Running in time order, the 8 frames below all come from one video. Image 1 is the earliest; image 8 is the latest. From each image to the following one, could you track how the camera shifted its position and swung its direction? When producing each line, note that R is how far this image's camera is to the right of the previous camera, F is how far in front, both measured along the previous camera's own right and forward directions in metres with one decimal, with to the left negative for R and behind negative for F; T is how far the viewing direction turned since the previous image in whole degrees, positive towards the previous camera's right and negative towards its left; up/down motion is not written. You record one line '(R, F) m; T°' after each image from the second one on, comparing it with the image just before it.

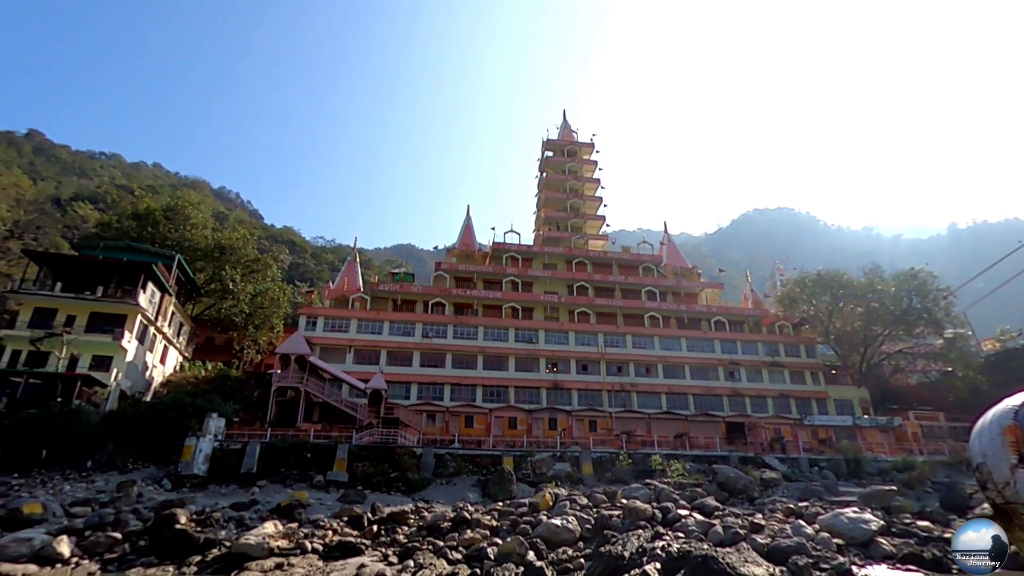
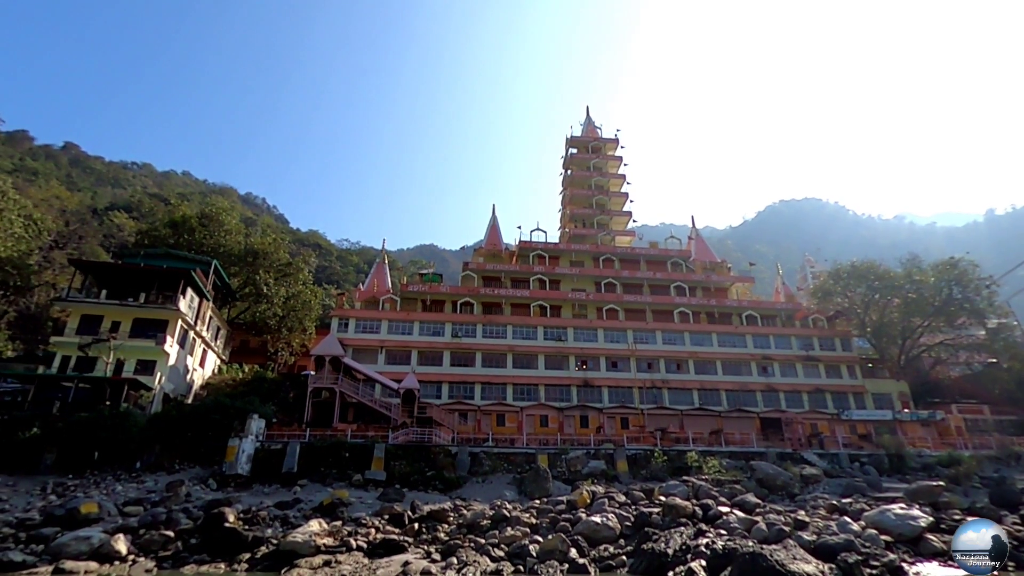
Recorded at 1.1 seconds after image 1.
(-0.4, -0.1) m; -2°
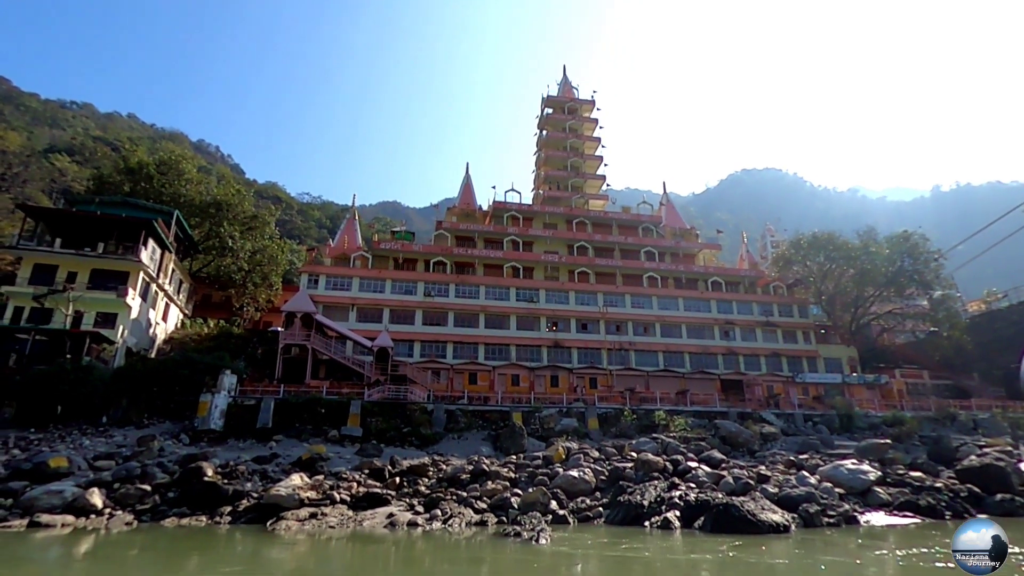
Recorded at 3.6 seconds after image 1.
(-0.7, -0.1) m; +4°
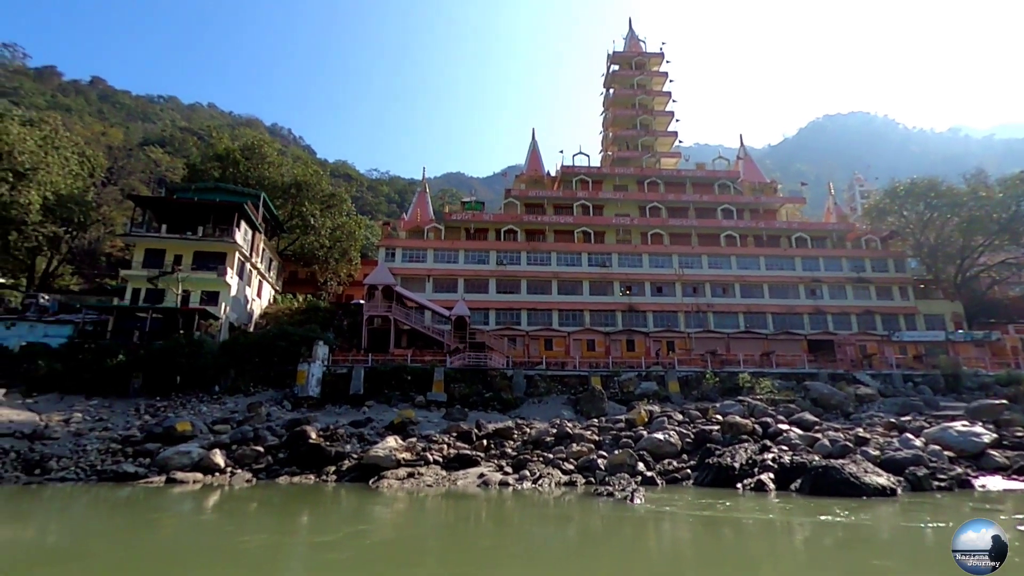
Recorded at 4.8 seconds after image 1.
(-0.4, -0.1) m; -7°
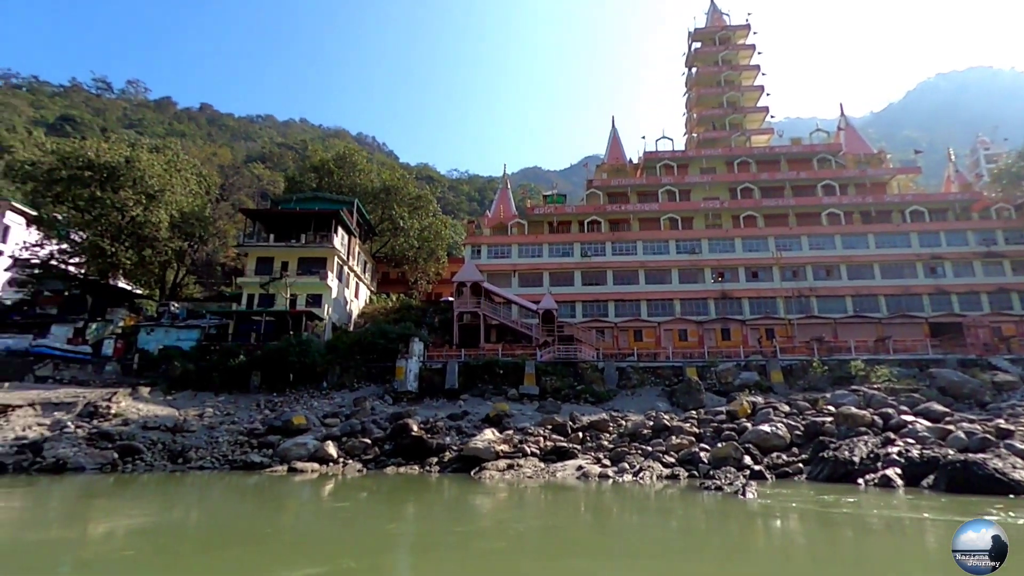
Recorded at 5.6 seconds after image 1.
(-0.3, -0.1) m; -9°
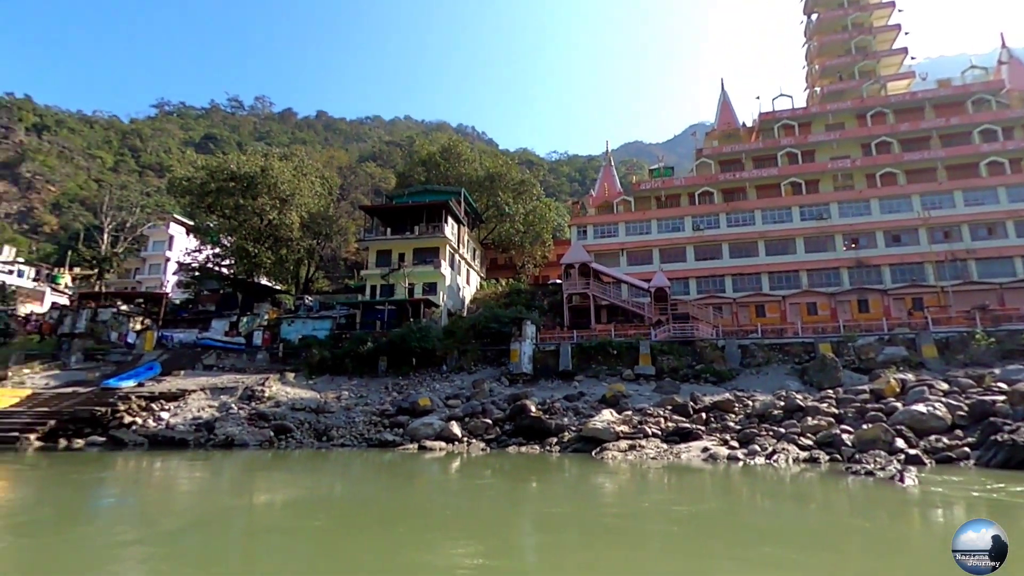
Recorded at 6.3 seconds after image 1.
(-0.3, 0.0) m; -11°
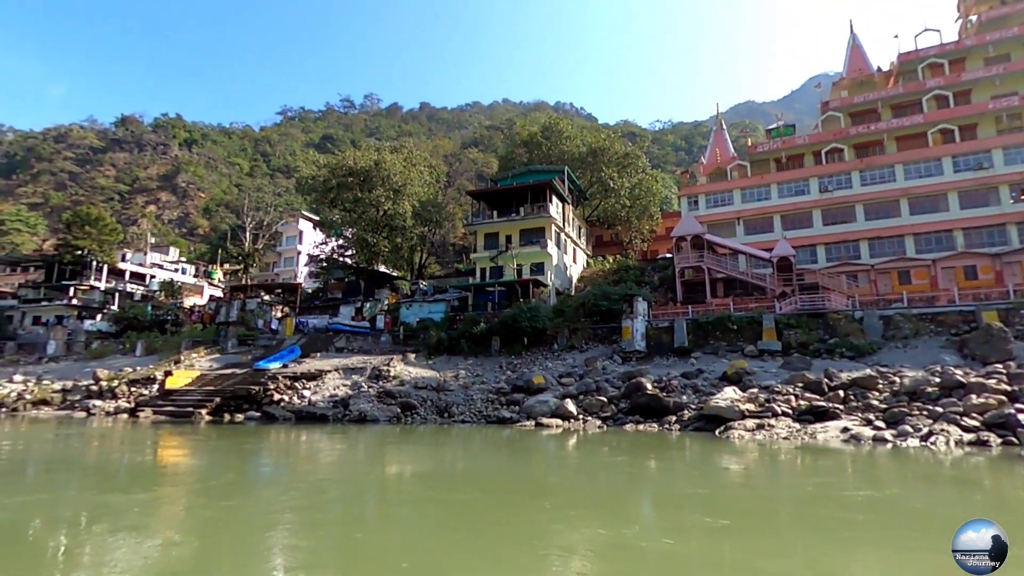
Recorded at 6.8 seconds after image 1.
(-0.2, 0.0) m; -11°
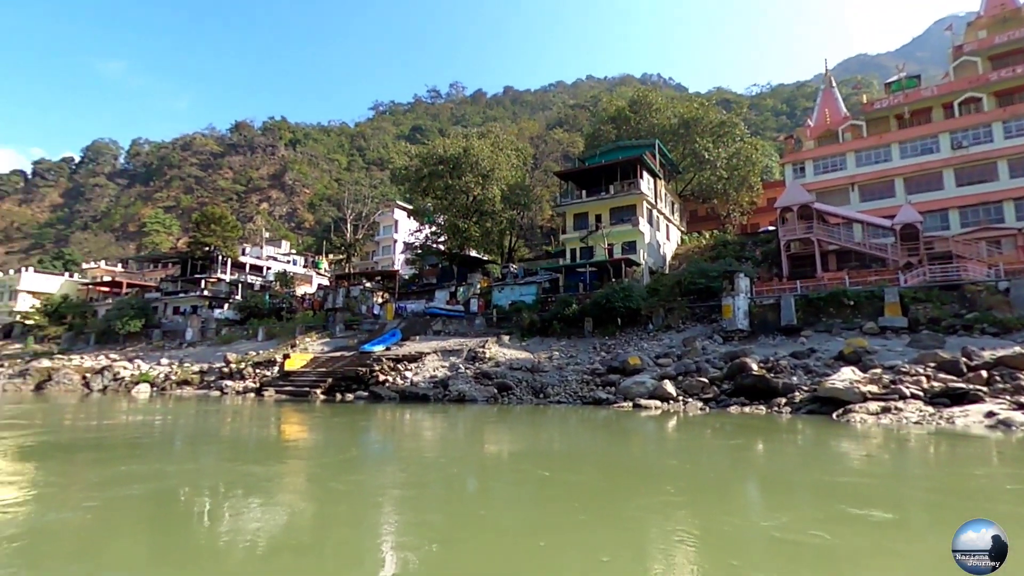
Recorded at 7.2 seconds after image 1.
(-0.1, +0.1) m; -9°
